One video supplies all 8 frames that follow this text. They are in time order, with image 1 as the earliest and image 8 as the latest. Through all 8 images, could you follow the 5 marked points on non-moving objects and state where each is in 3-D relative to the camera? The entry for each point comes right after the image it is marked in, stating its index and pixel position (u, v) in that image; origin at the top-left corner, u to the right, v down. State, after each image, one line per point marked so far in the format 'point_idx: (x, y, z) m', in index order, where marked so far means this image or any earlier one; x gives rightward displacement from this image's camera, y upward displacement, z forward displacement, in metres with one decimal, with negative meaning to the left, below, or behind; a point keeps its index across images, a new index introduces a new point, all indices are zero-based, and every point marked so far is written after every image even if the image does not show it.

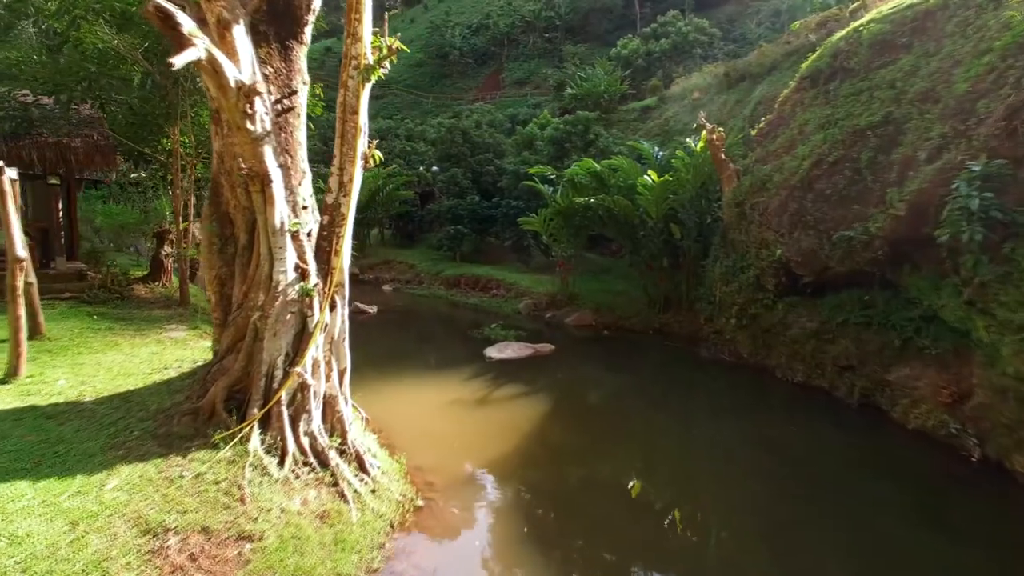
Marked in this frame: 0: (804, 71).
0: (+4.5, +3.3, +9.9) m
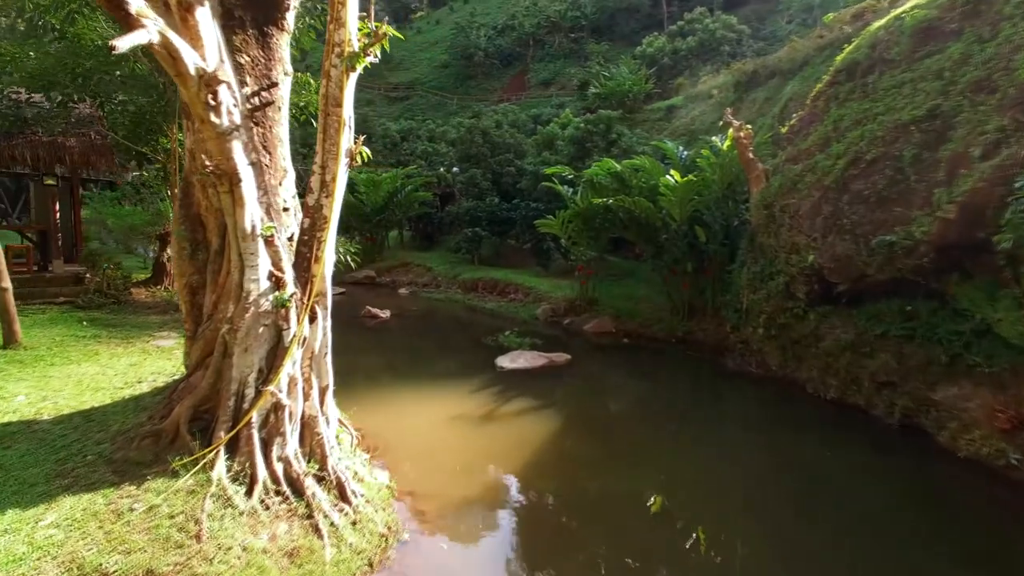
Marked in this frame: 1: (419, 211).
0: (+4.7, +3.2, +9.3) m
1: (-2.9, +2.4, +19.9) m
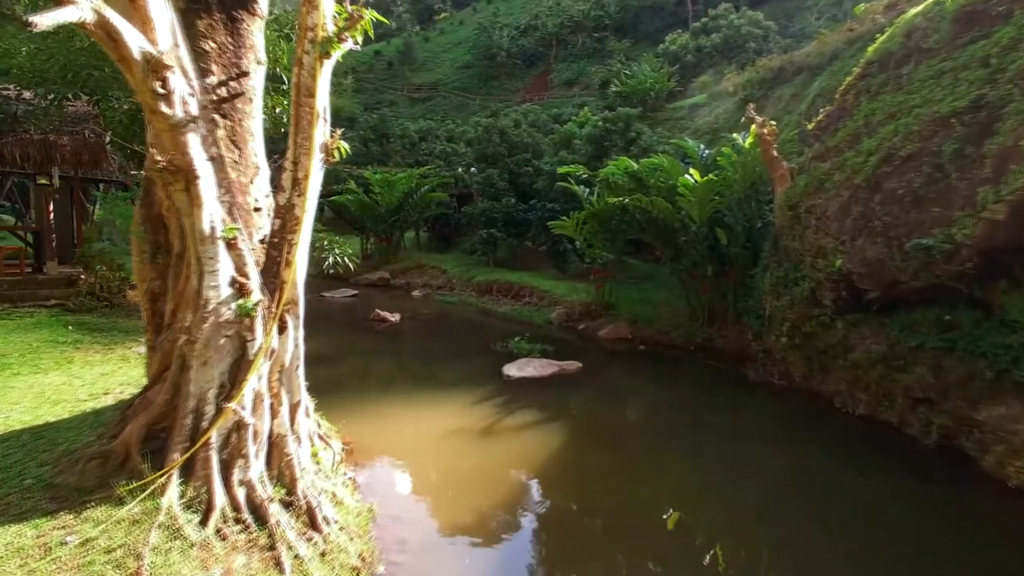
0: (+4.9, +3.1, +8.7) m
1: (-2.4, +2.3, +19.6) m
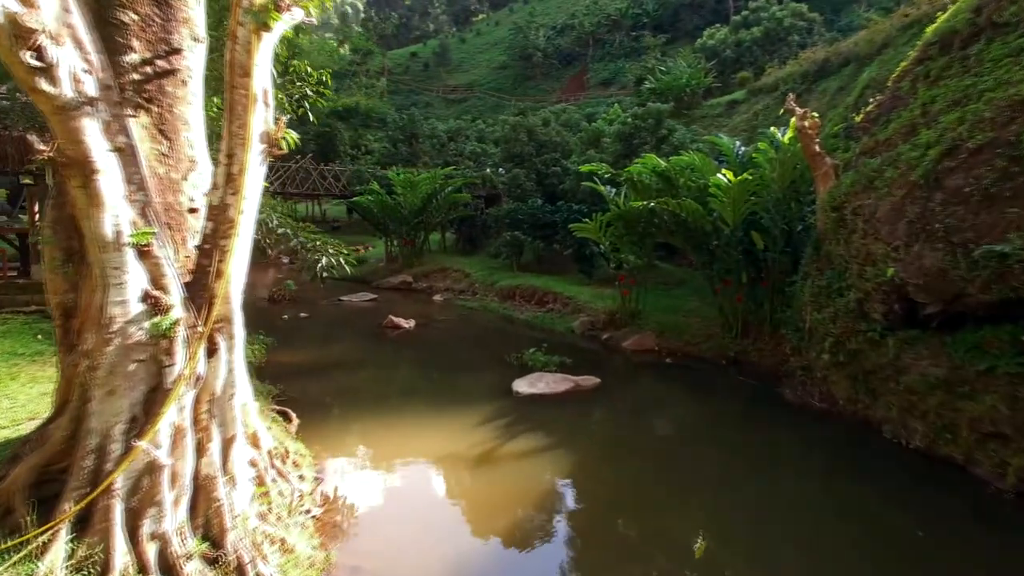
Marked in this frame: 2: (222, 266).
0: (+5.0, +3.0, +7.8) m
1: (-1.6, +2.2, +19.0) m
2: (-1.5, +0.1, +3.3) m
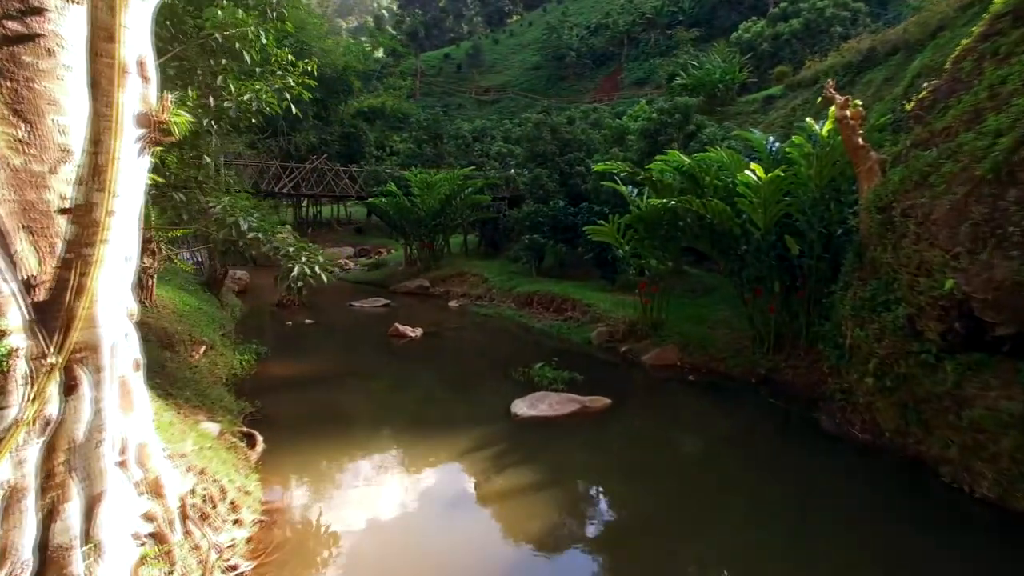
0: (+5.0, +2.9, +6.7) m
1: (-0.9, +2.1, +18.3) m
2: (-1.7, 0.0, +2.6) m
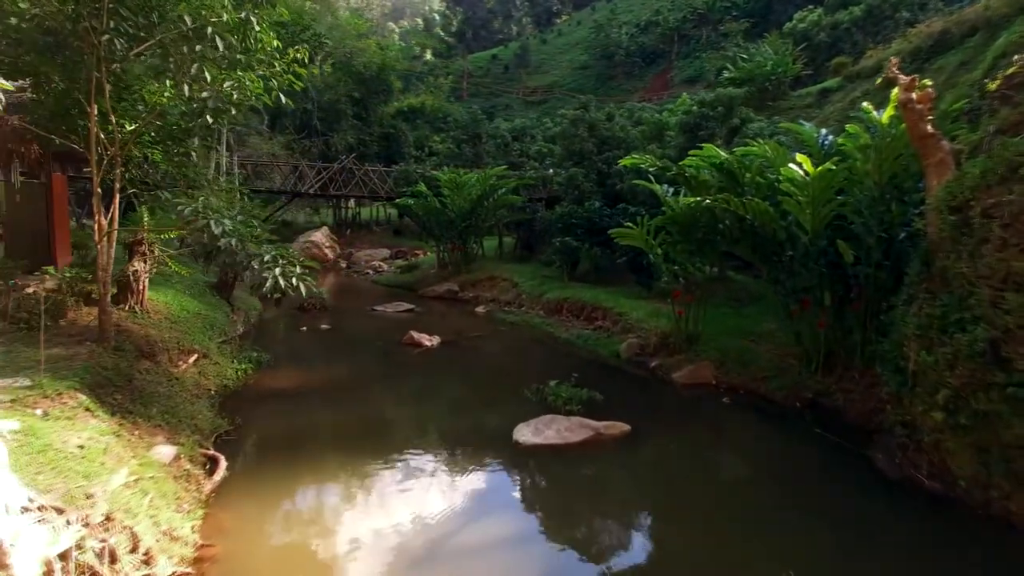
0: (+5.1, +2.7, +5.5) m
1: (0.0, +1.9, +17.6) m
2: (-2.0, 0.0, +1.9) m
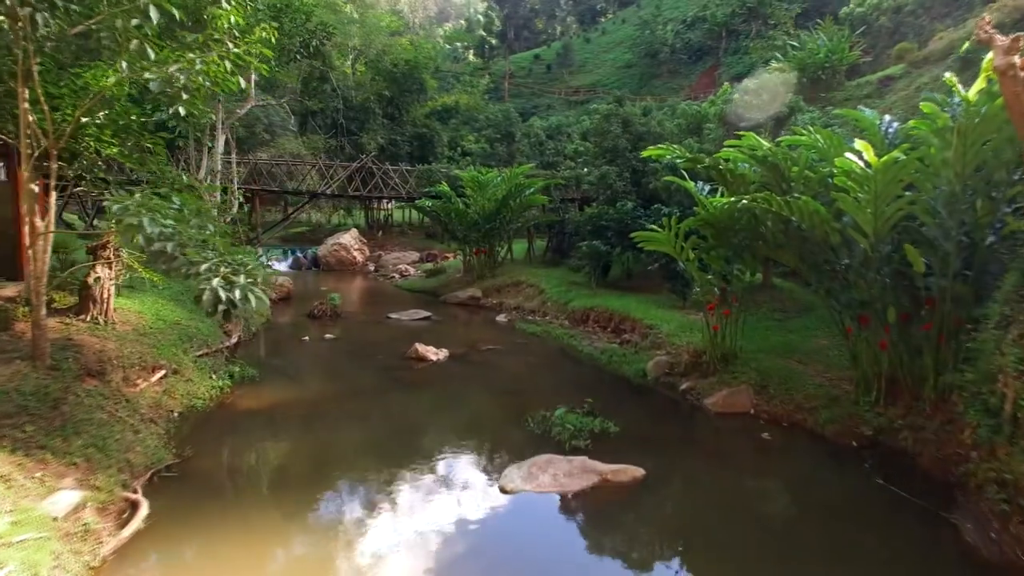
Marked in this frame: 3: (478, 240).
0: (+4.9, +2.6, +4.2) m
1: (+0.7, +1.8, +16.5) m
2: (-2.4, -0.1, +1.0) m
3: (-0.9, +1.3, +16.8) m
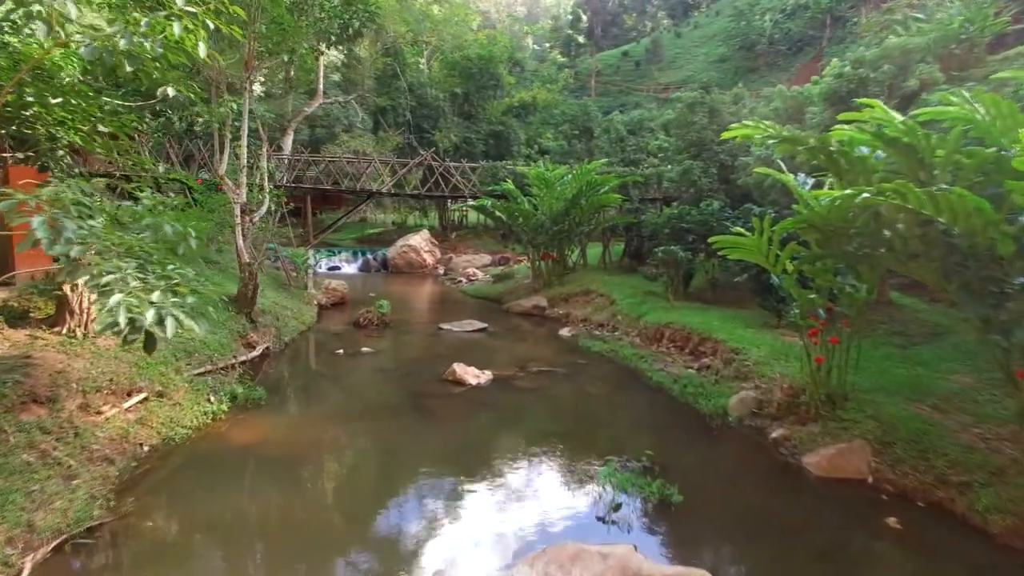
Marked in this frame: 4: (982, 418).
0: (+4.9, +2.4, +2.1) m
1: (+2.3, +1.6, +14.9) m
2: (-2.8, -0.2, -0.1) m
3: (+0.8, +1.1, +15.3) m
4: (+4.2, -1.1, +5.8) m
